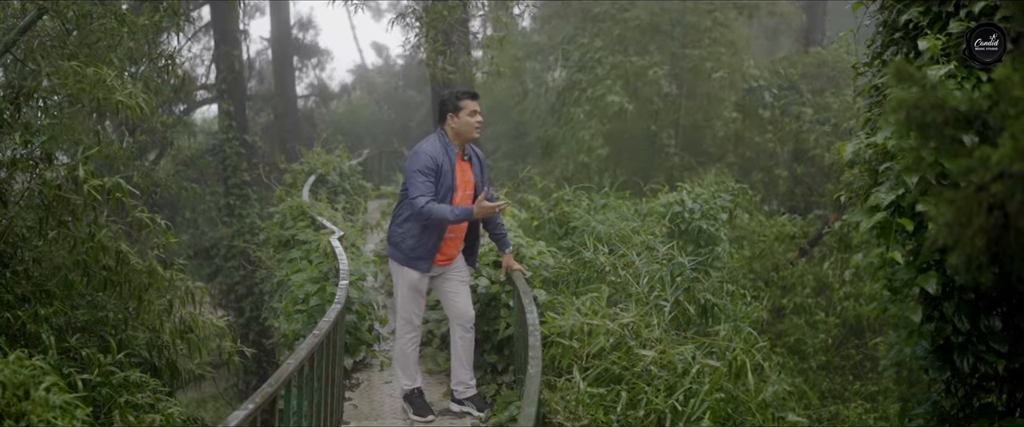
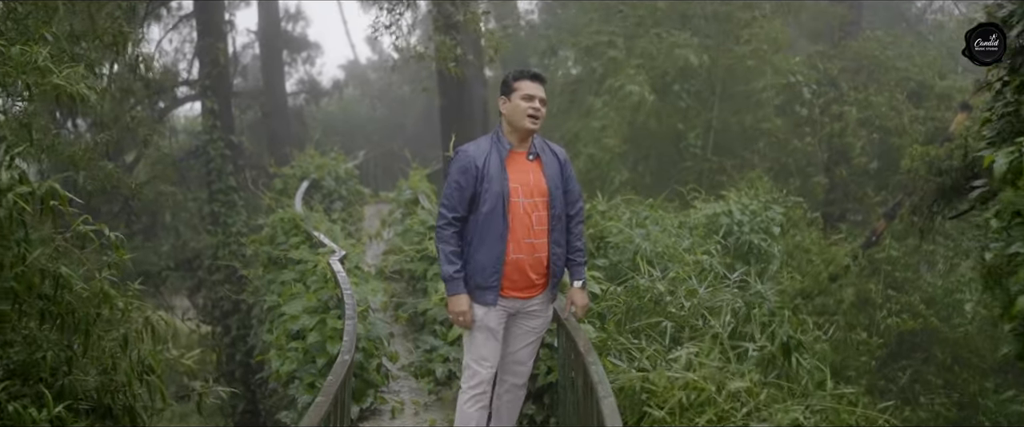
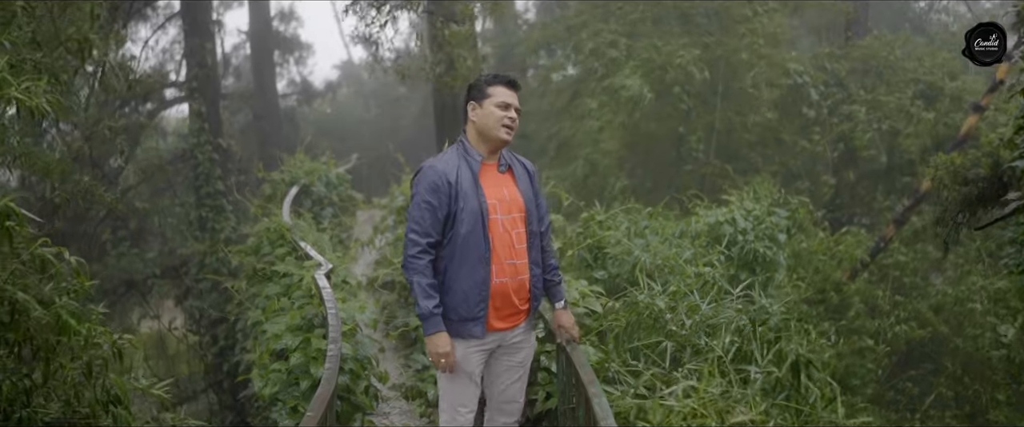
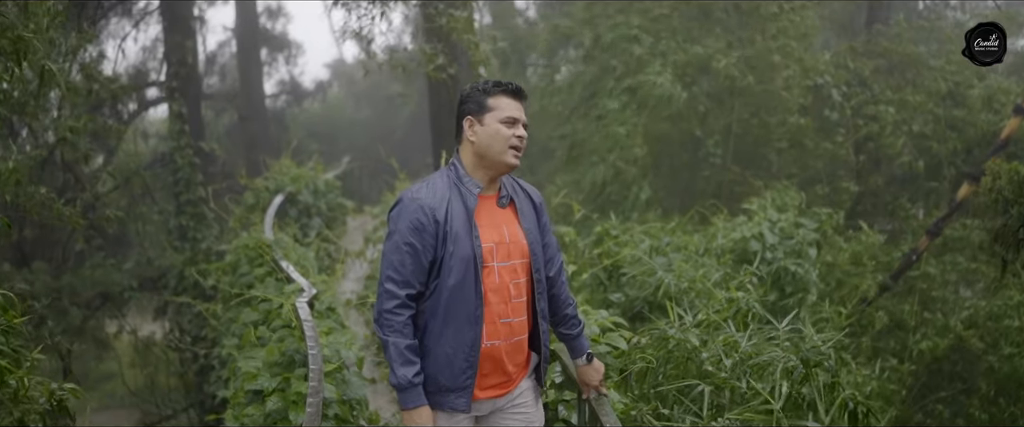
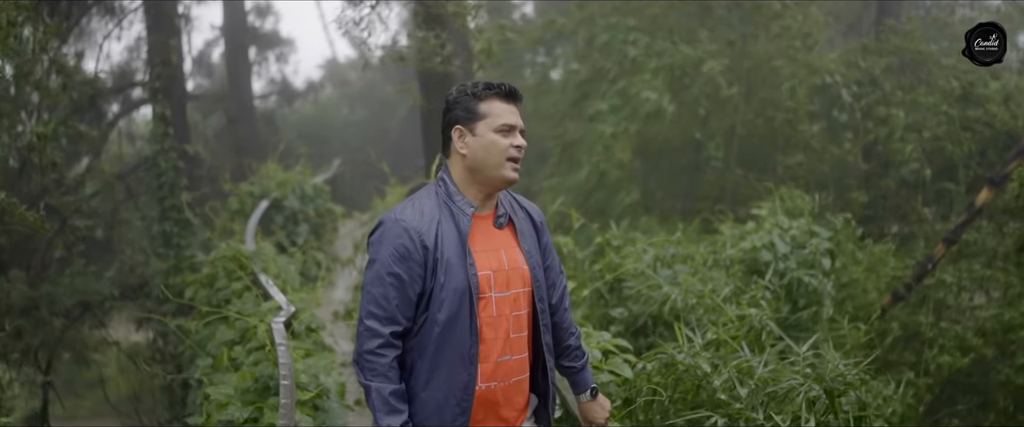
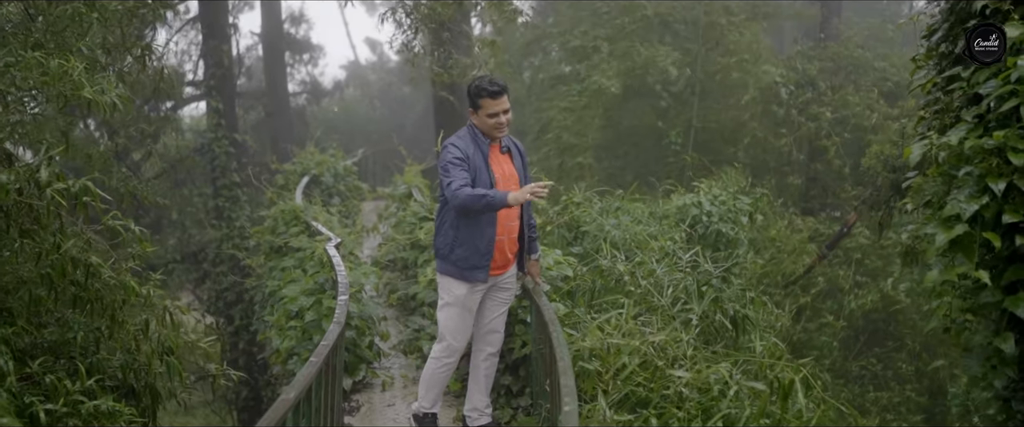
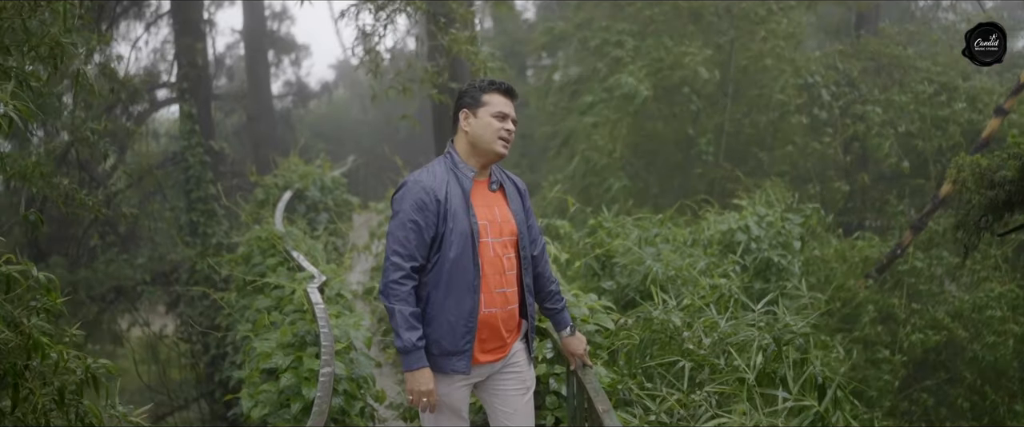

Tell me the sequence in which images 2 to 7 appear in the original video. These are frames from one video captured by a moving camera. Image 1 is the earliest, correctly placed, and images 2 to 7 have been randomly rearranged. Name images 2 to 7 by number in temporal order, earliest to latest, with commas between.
6, 2, 3, 7, 4, 5
